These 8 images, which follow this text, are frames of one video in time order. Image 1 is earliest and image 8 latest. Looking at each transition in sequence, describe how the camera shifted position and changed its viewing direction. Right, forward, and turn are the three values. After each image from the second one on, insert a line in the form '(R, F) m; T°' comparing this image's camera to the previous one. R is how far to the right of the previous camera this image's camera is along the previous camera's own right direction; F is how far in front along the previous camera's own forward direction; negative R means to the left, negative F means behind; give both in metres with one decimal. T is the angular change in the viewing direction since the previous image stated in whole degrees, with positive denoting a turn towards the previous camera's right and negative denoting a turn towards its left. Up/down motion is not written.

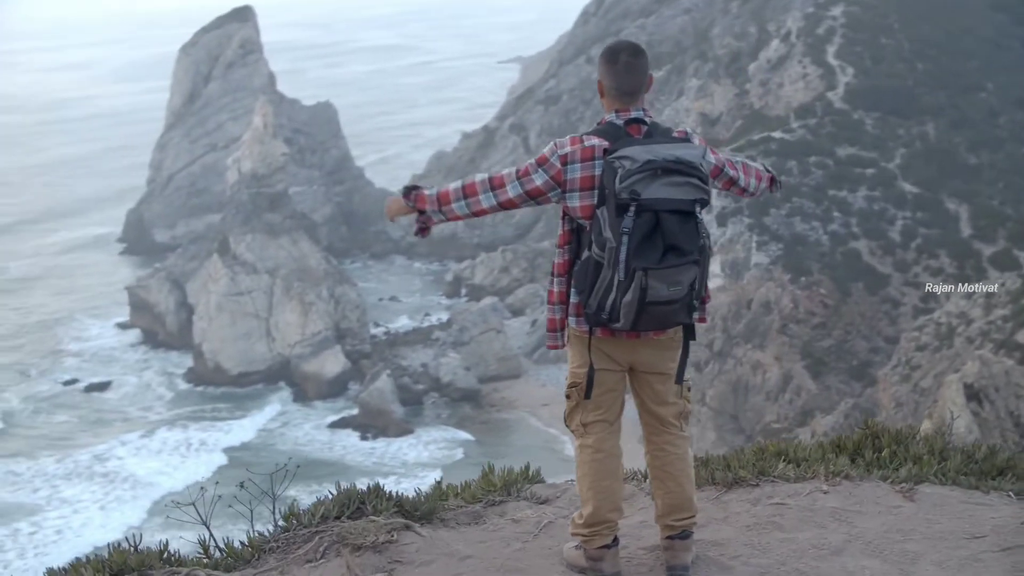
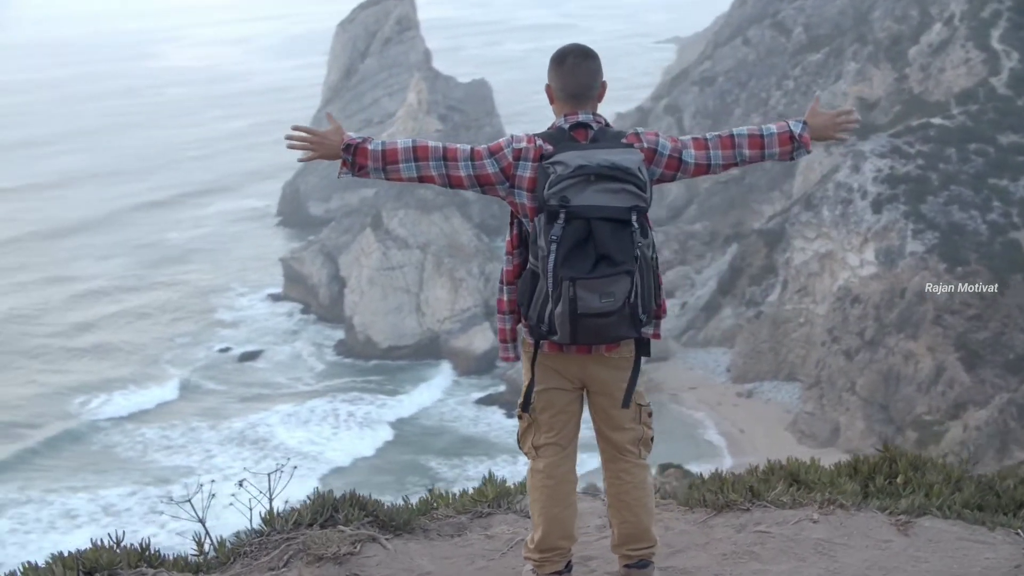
(+0.6, +0.2) m; -6°
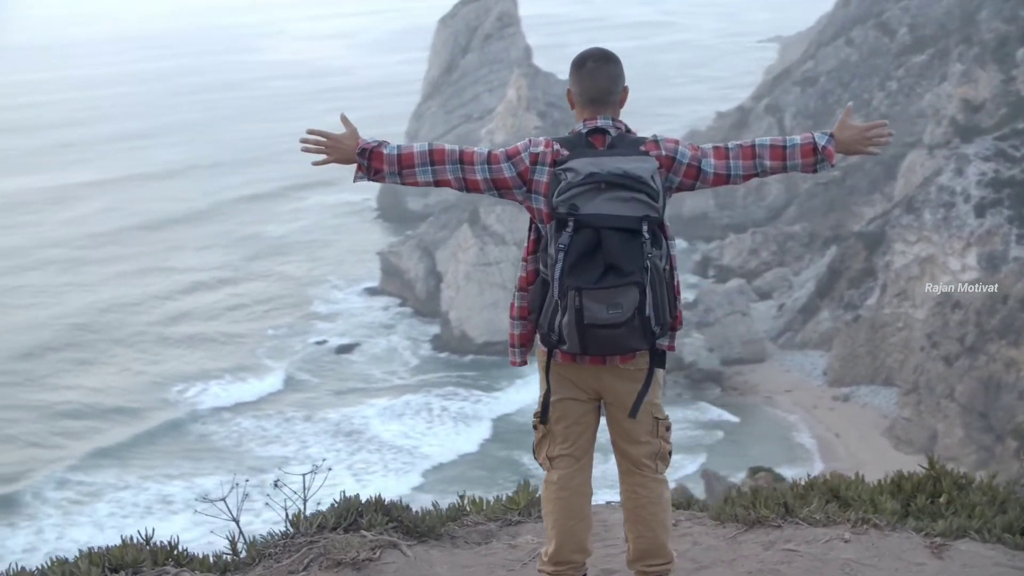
(+0.2, +0.1) m; -4°
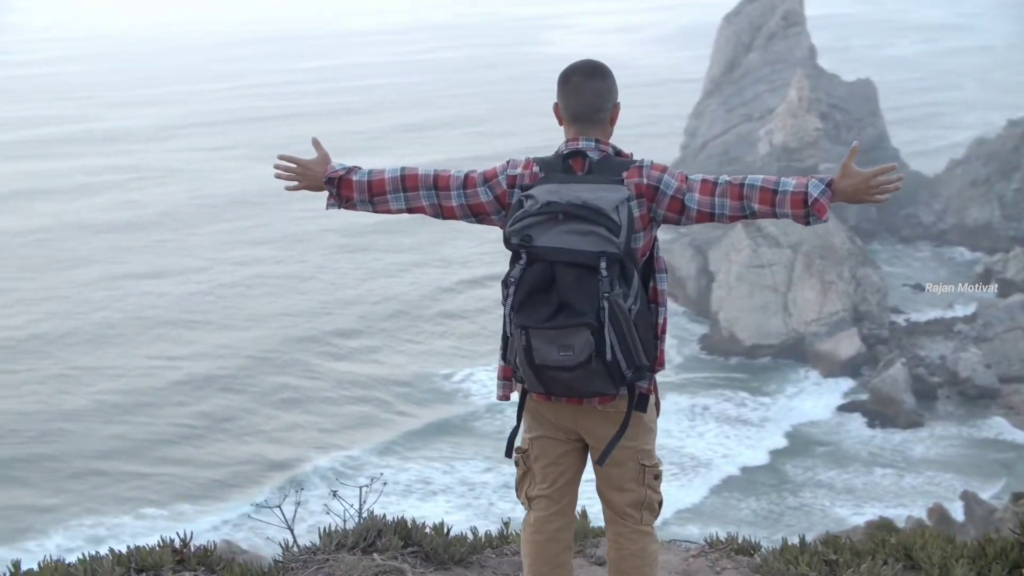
(+0.7, +0.3) m; -10°
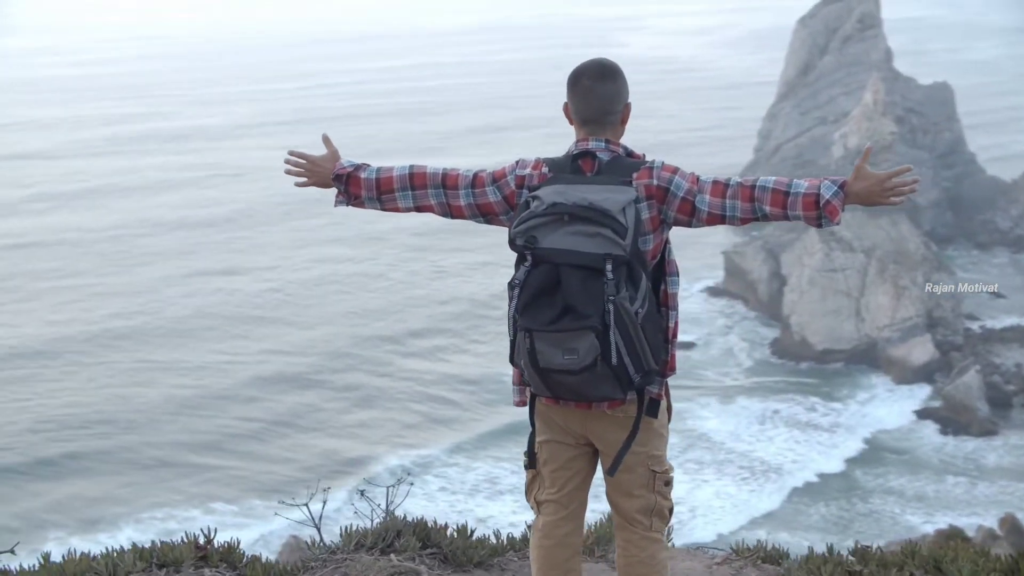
(+0.1, 0.0) m; -3°
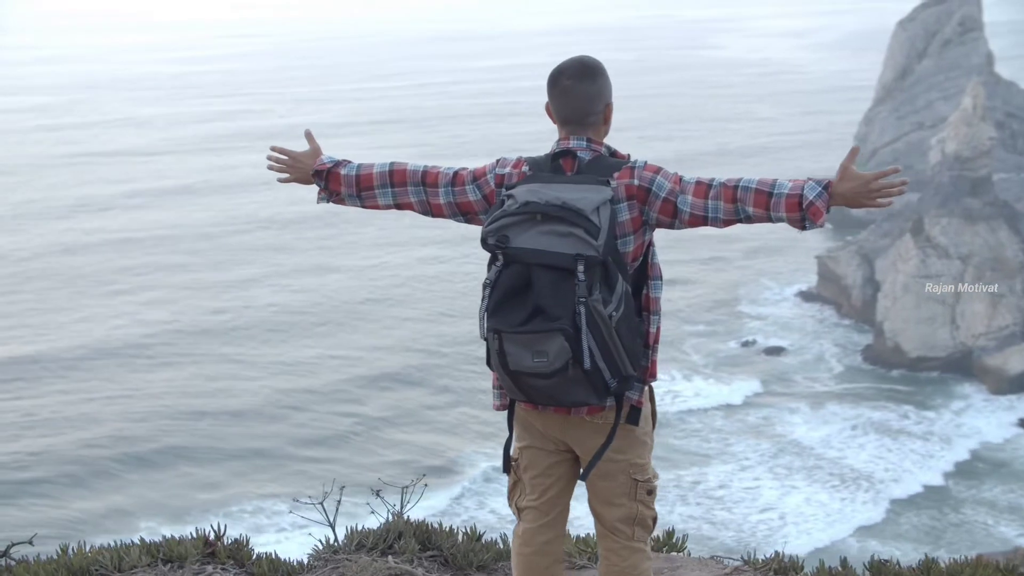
(+0.3, +0.1) m; -3°
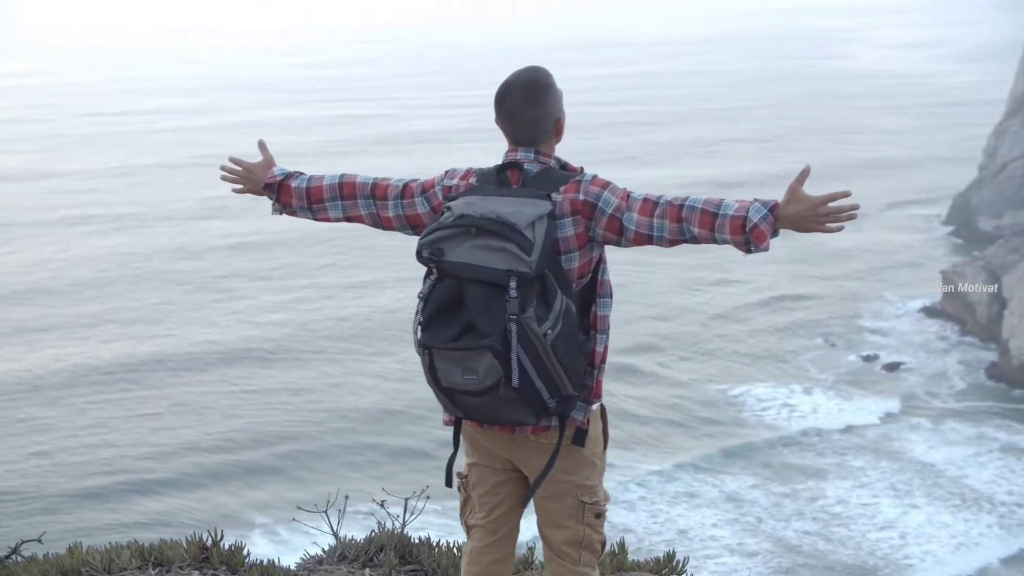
(+0.4, +0.1) m; -4°
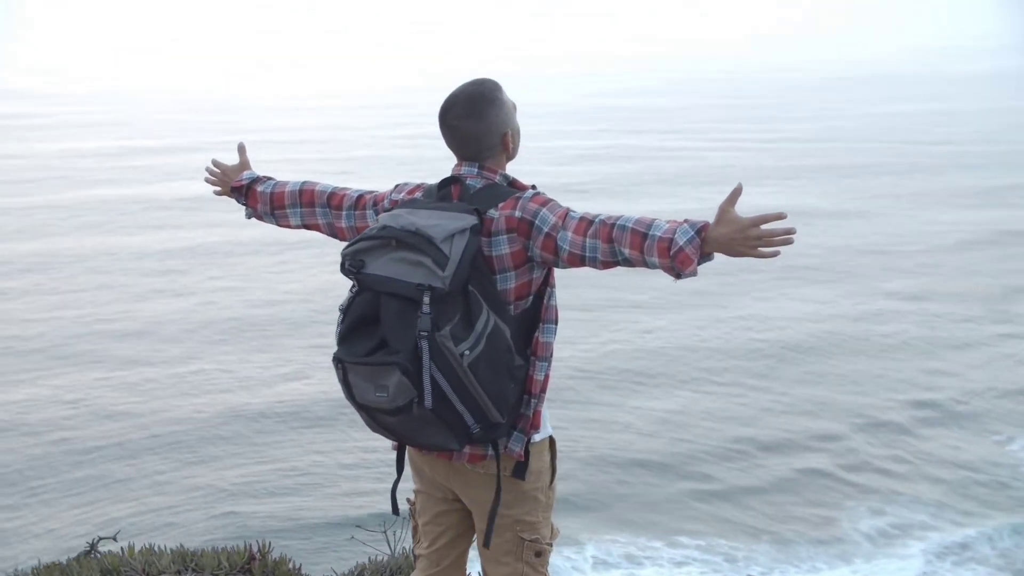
(+0.7, +0.2) m; -10°
